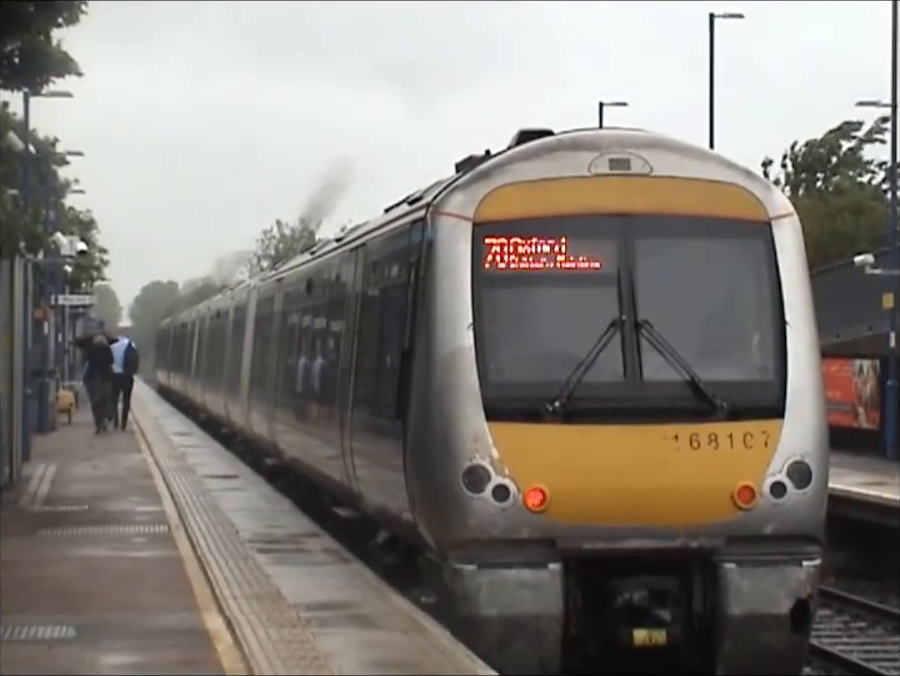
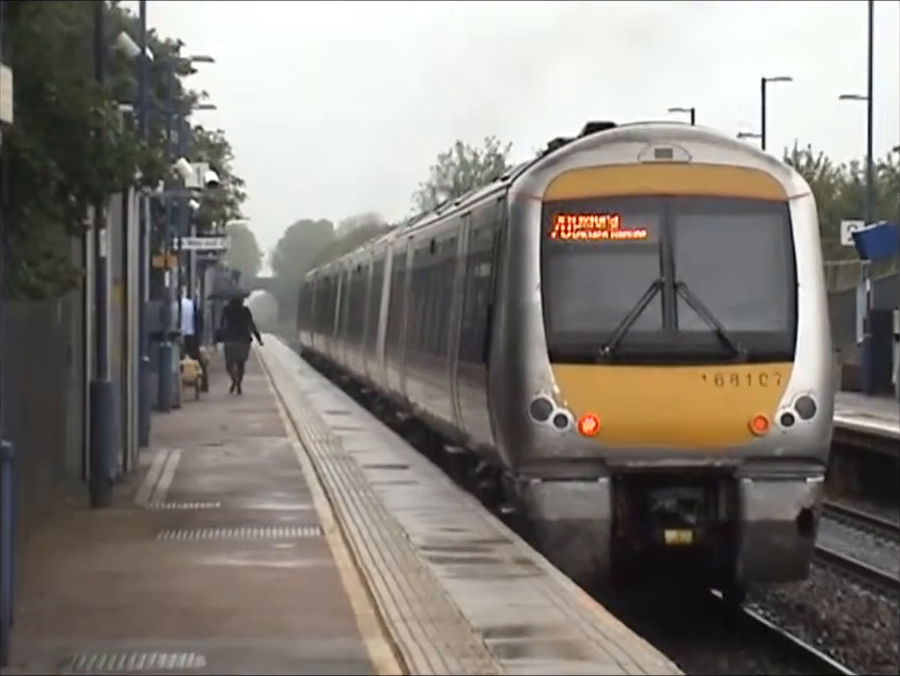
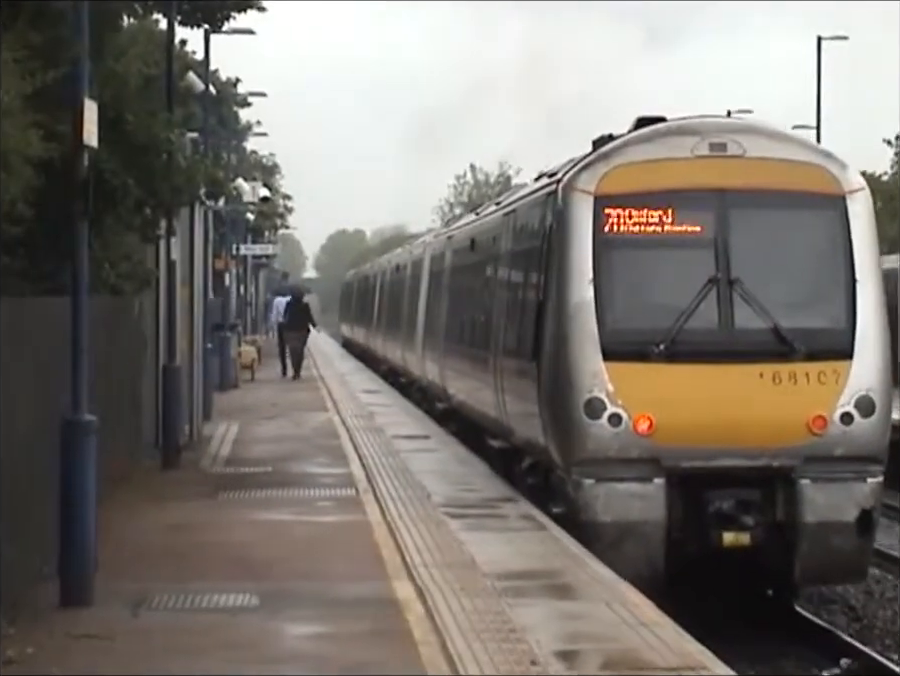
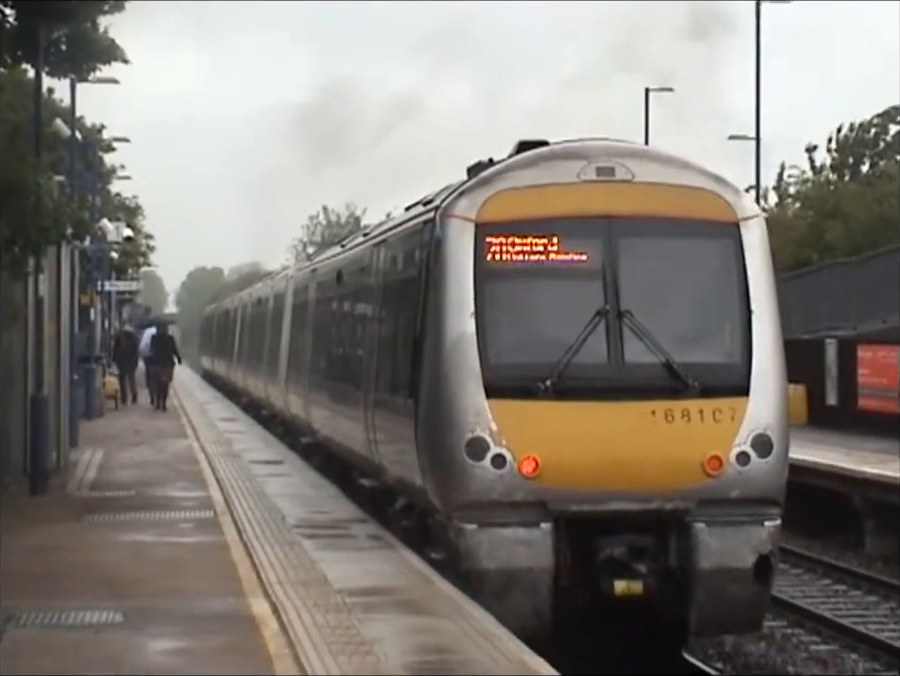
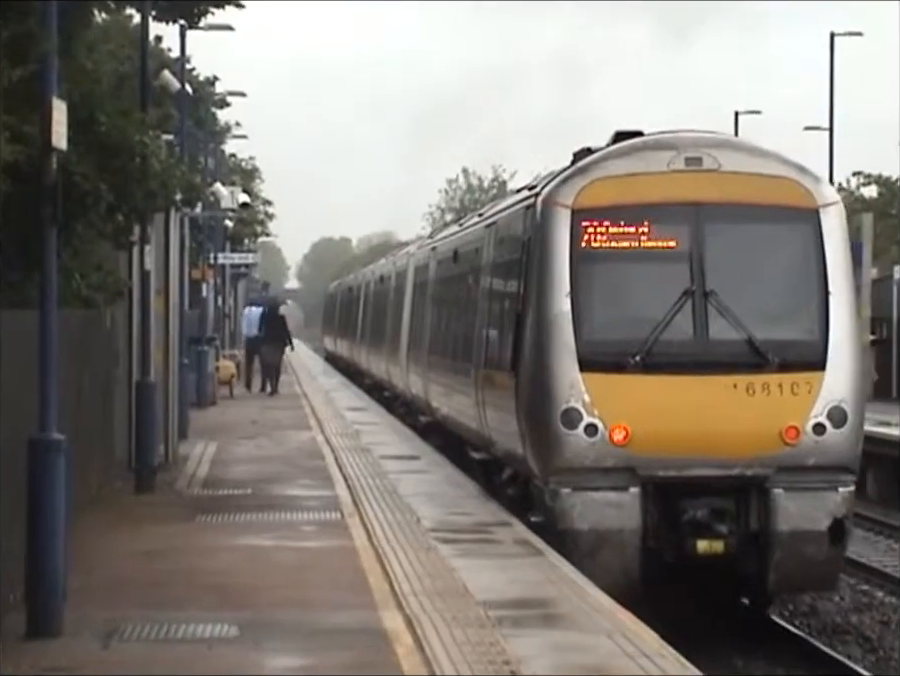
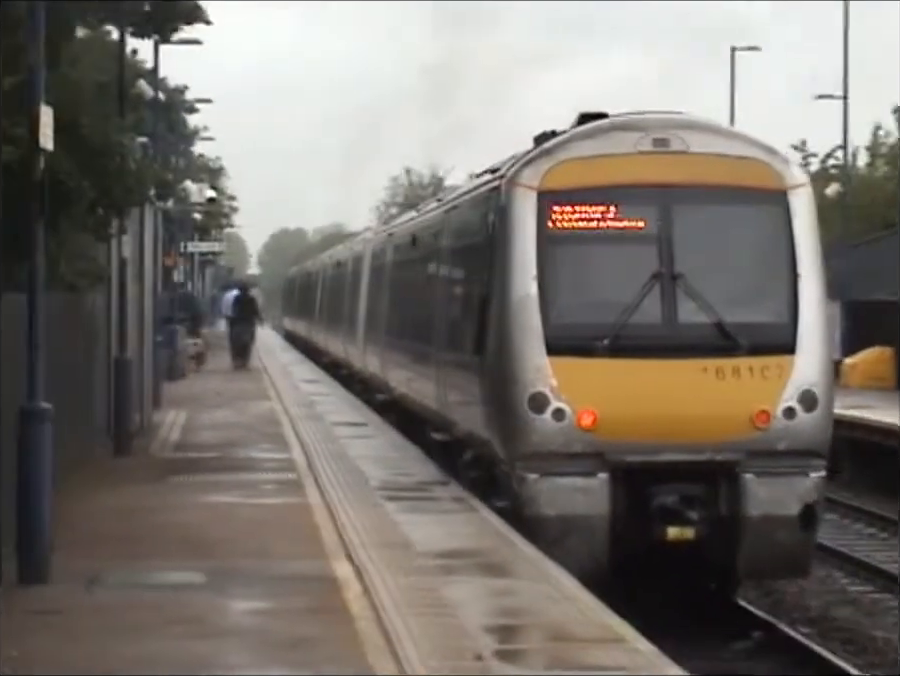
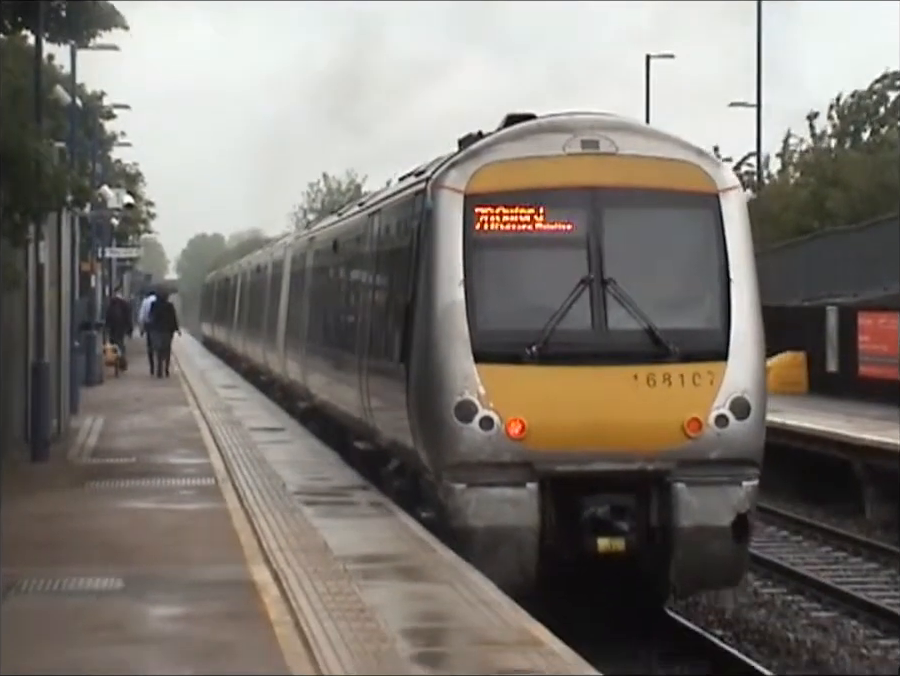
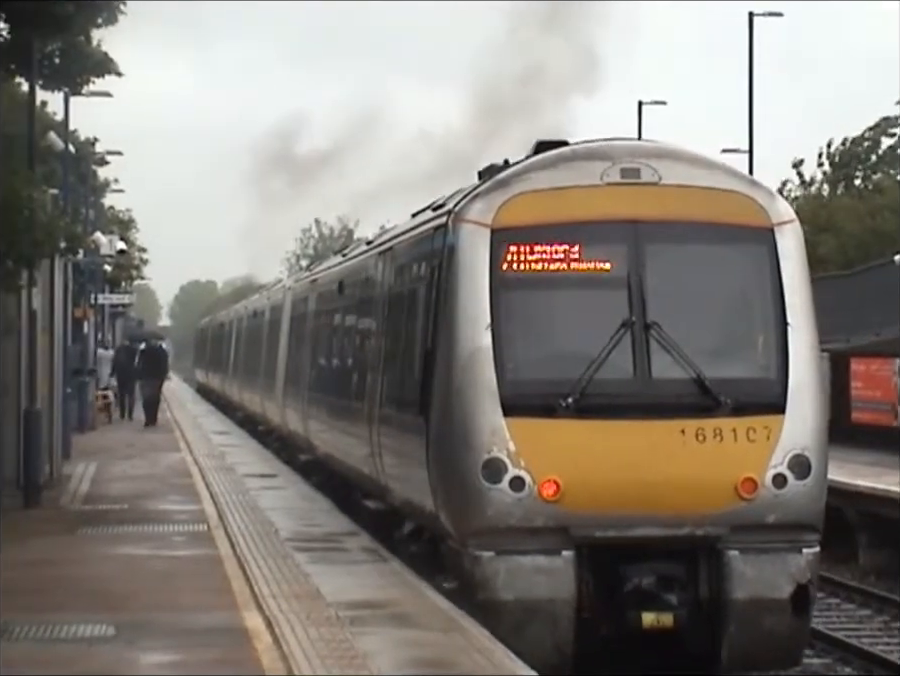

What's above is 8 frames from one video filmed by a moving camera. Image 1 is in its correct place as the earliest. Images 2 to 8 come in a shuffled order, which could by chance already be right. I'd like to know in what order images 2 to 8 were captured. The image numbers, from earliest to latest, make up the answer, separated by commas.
8, 4, 7, 6, 3, 5, 2
